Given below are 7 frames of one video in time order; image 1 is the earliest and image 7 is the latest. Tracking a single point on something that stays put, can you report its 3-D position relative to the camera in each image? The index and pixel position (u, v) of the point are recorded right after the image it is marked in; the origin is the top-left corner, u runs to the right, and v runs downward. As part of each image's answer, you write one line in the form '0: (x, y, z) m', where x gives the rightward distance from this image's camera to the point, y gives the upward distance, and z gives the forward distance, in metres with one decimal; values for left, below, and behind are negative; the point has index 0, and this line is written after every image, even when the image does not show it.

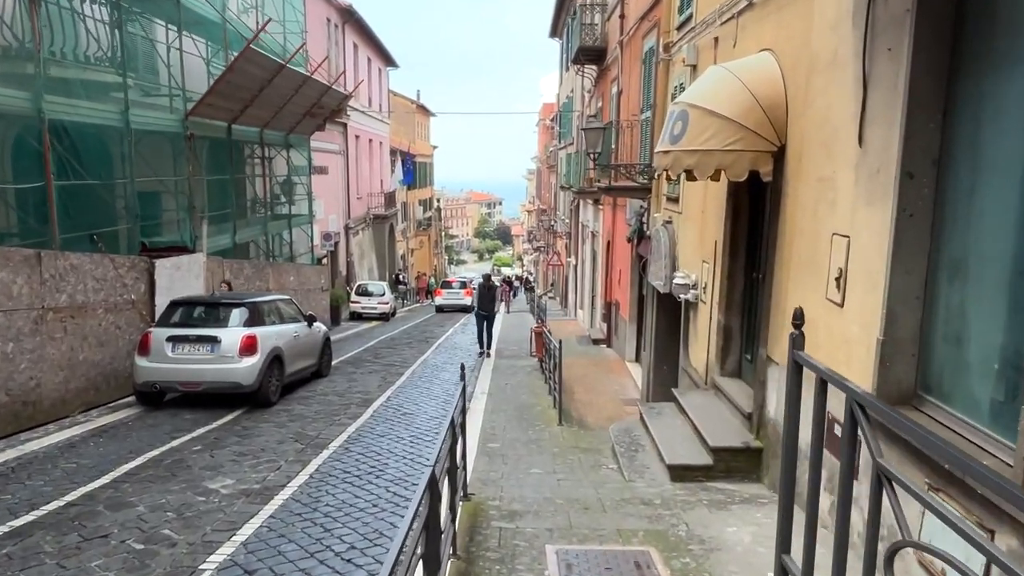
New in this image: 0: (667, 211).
0: (+2.1, +1.0, +10.0) m
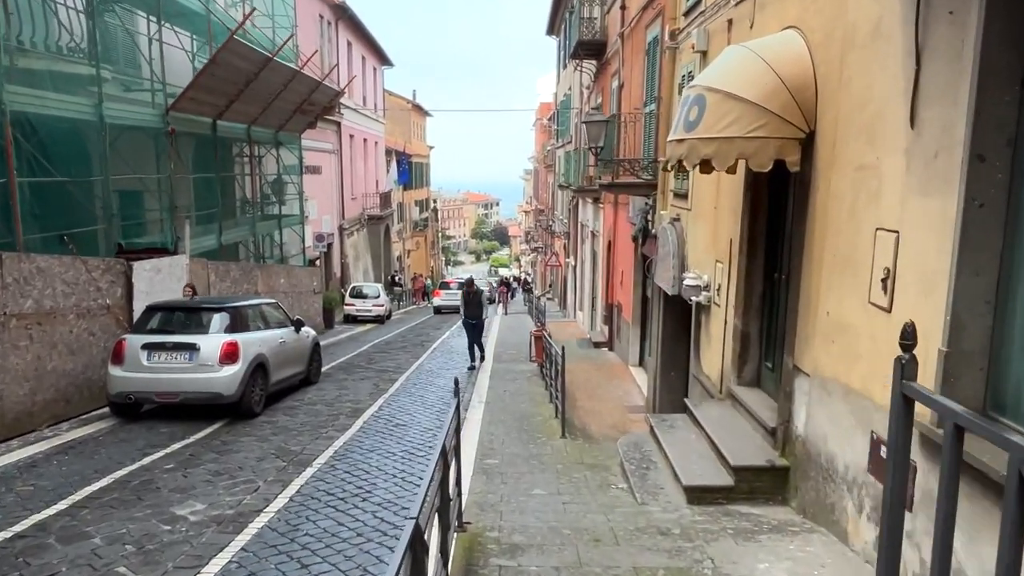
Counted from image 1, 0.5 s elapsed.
0: (+2.1, +1.0, +9.5) m
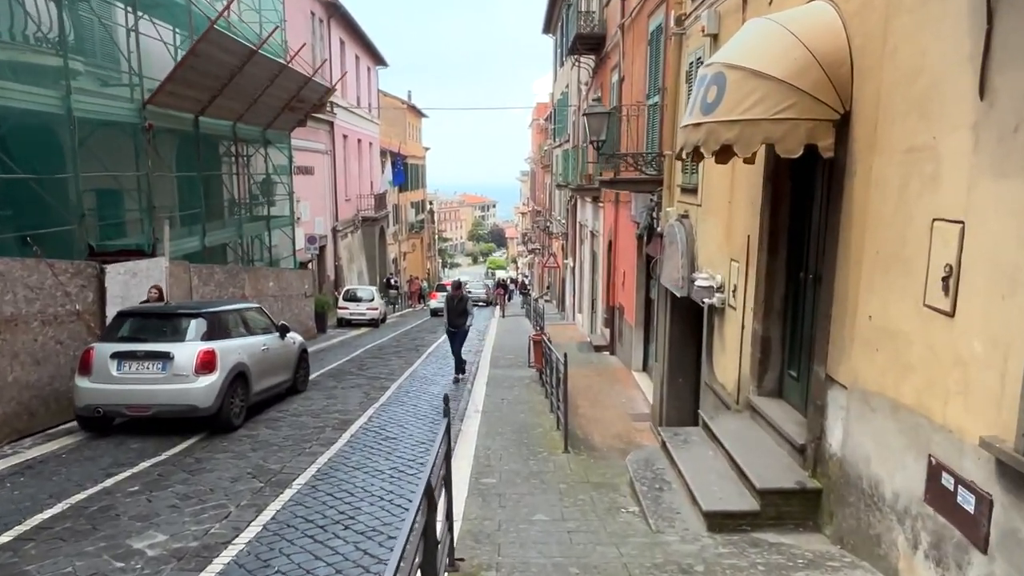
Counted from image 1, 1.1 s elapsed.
0: (+2.0, +1.0, +8.9) m
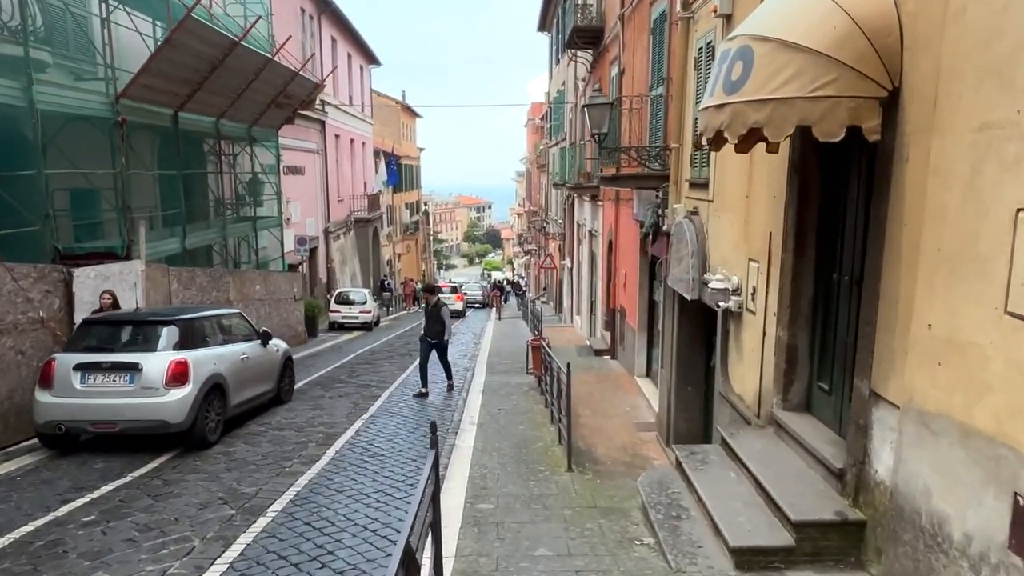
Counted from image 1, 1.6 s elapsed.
0: (+2.0, +1.0, +8.3) m
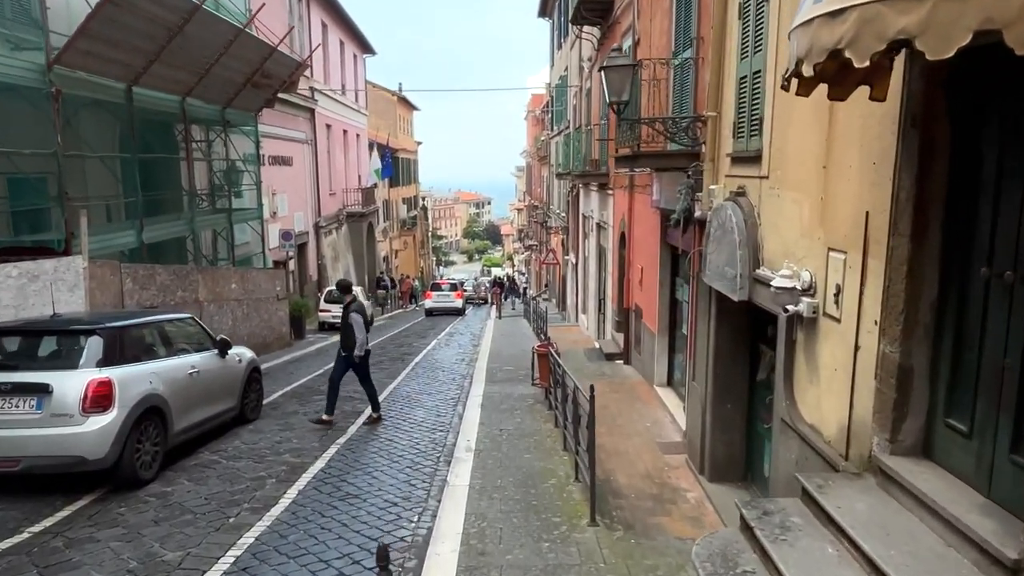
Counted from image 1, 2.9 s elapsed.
0: (+2.0, +1.0, +6.8) m
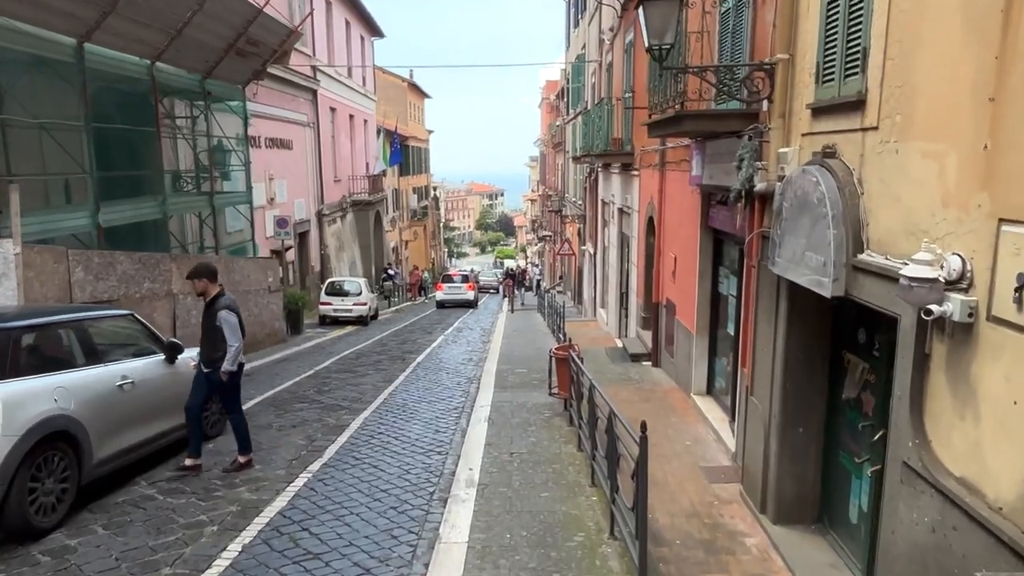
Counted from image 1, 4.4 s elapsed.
0: (+2.1, +1.1, +5.2) m
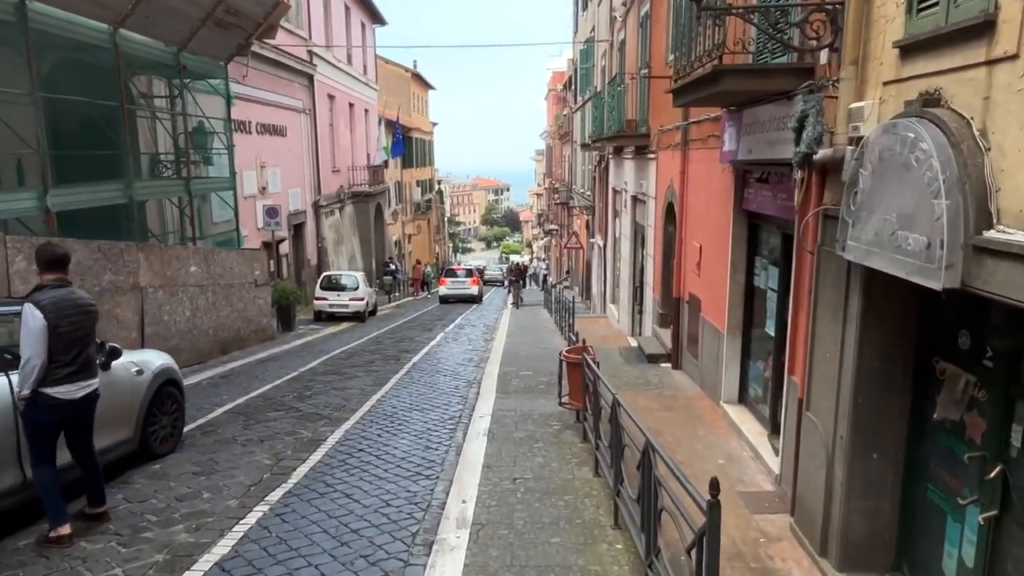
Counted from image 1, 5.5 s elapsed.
0: (+2.2, +1.1, +4.0) m
